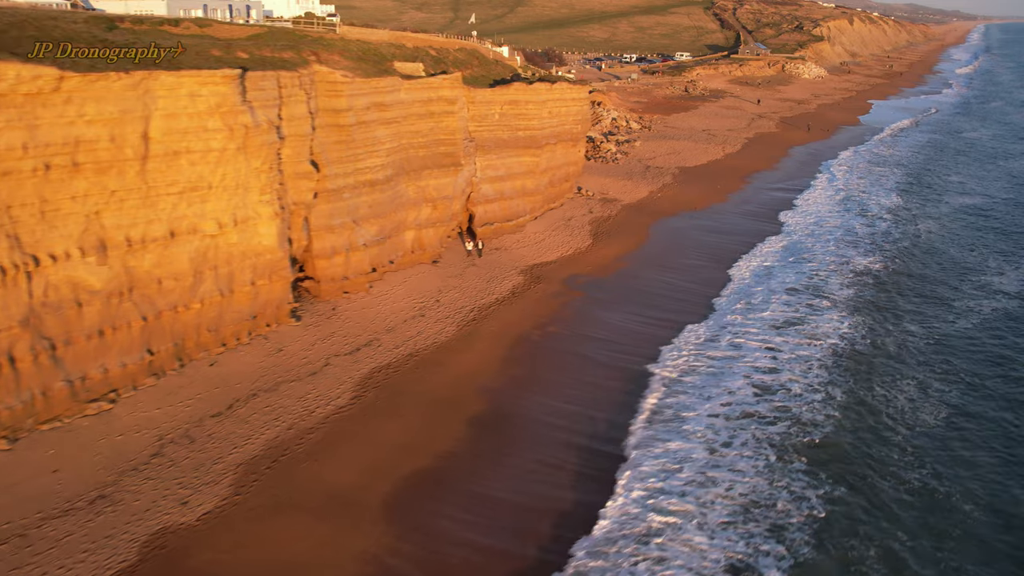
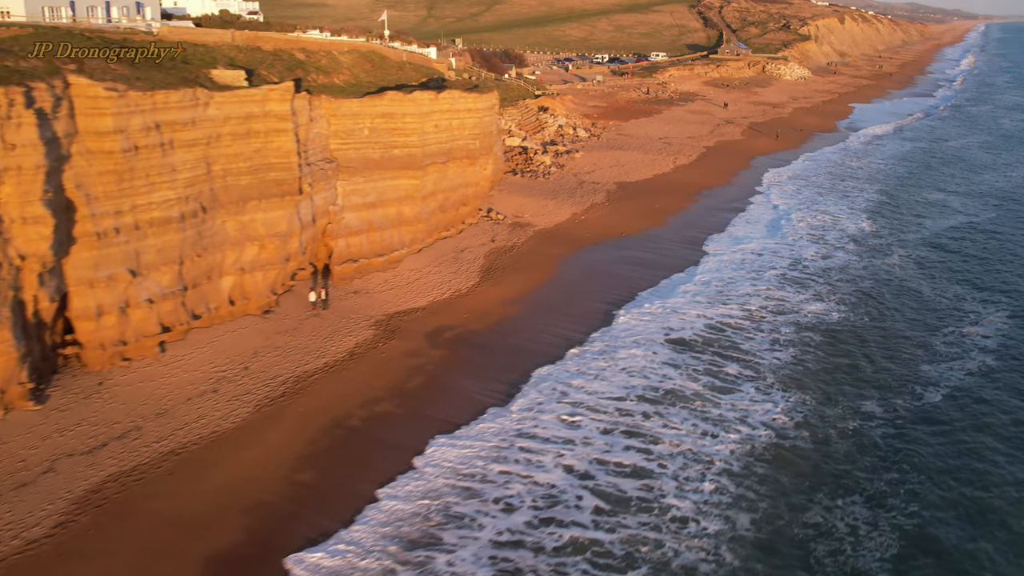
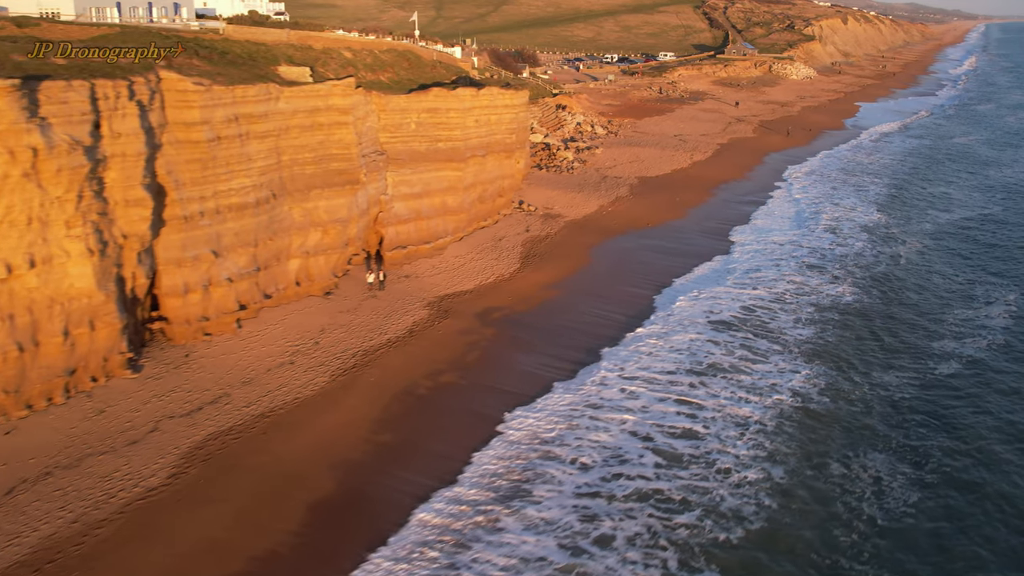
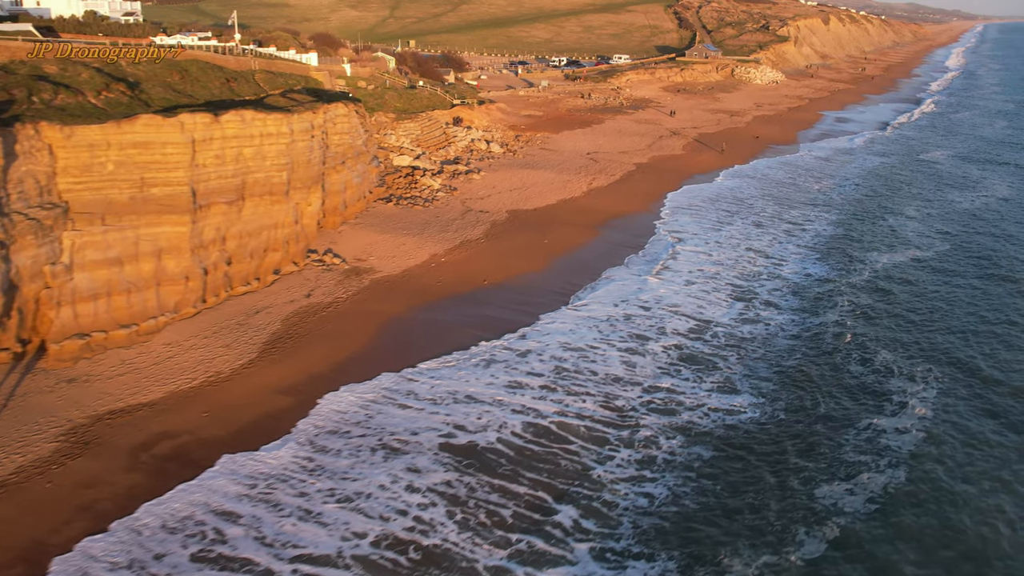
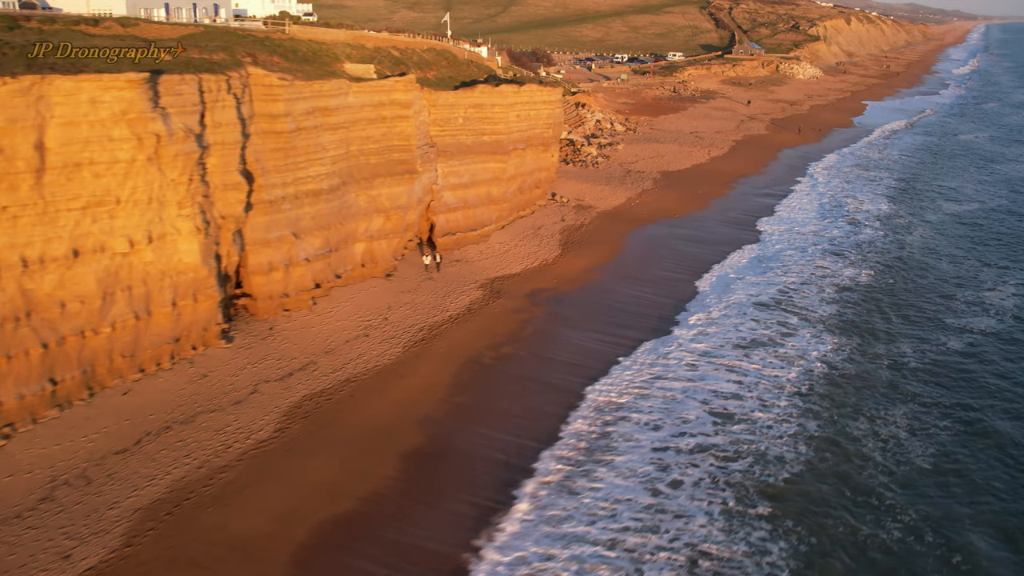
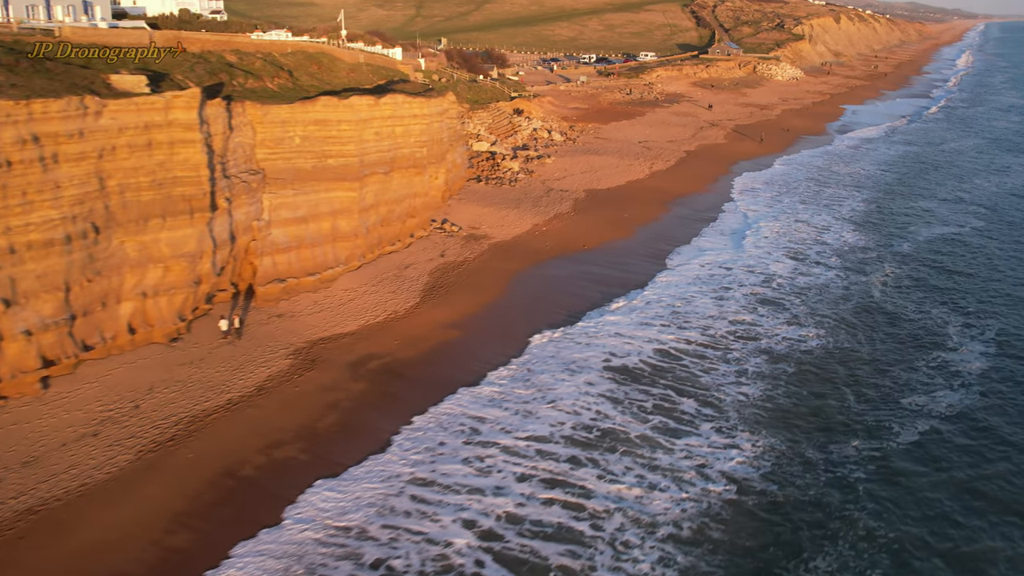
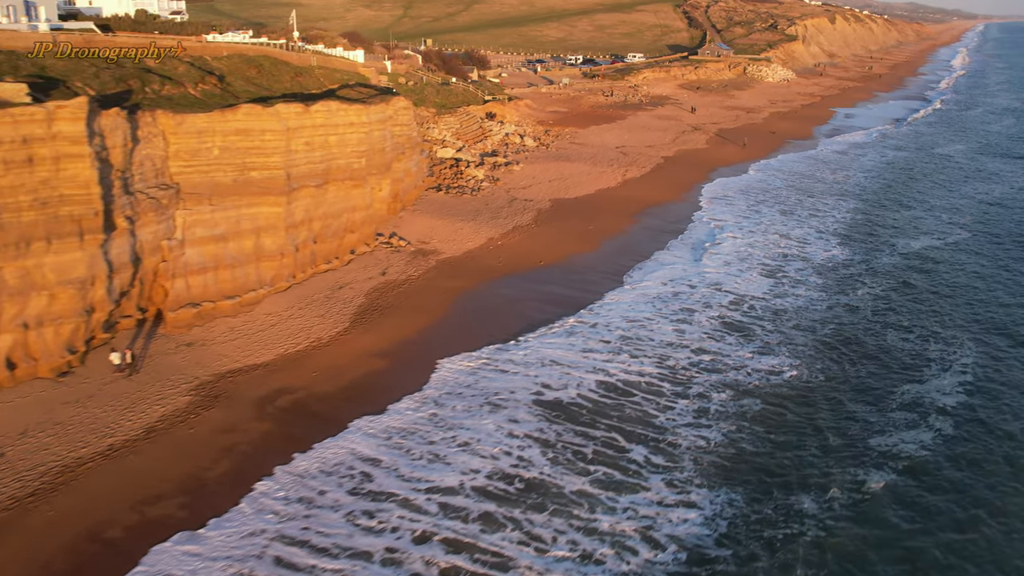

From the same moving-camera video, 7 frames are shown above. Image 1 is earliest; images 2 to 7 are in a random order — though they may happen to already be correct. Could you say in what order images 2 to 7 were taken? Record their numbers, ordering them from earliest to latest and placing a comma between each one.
5, 3, 2, 6, 7, 4
